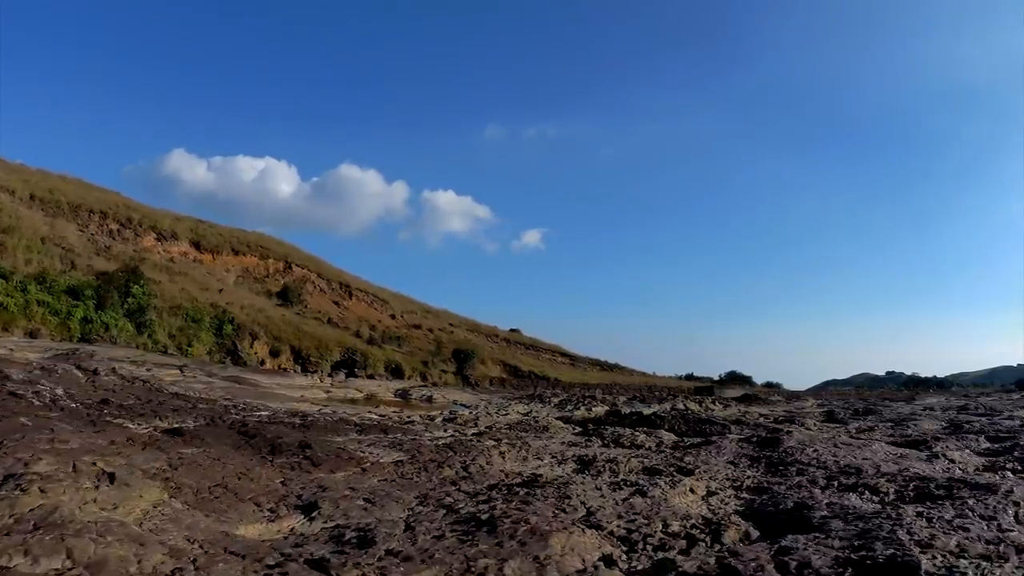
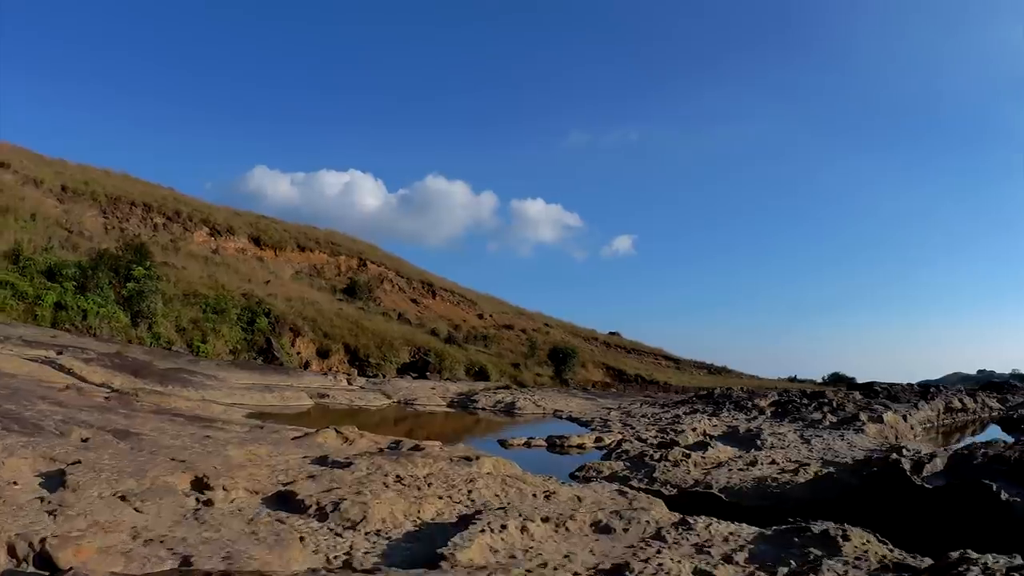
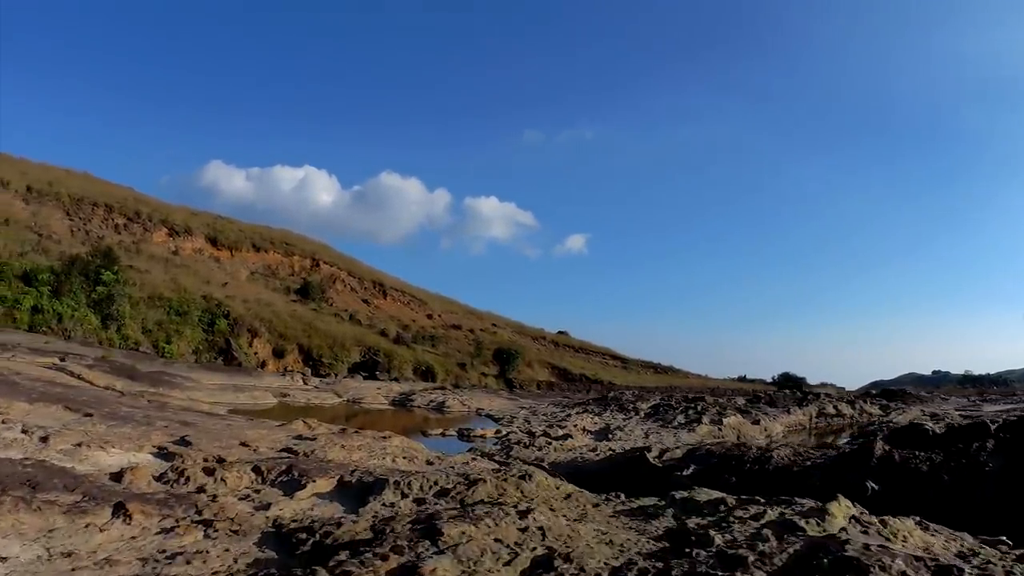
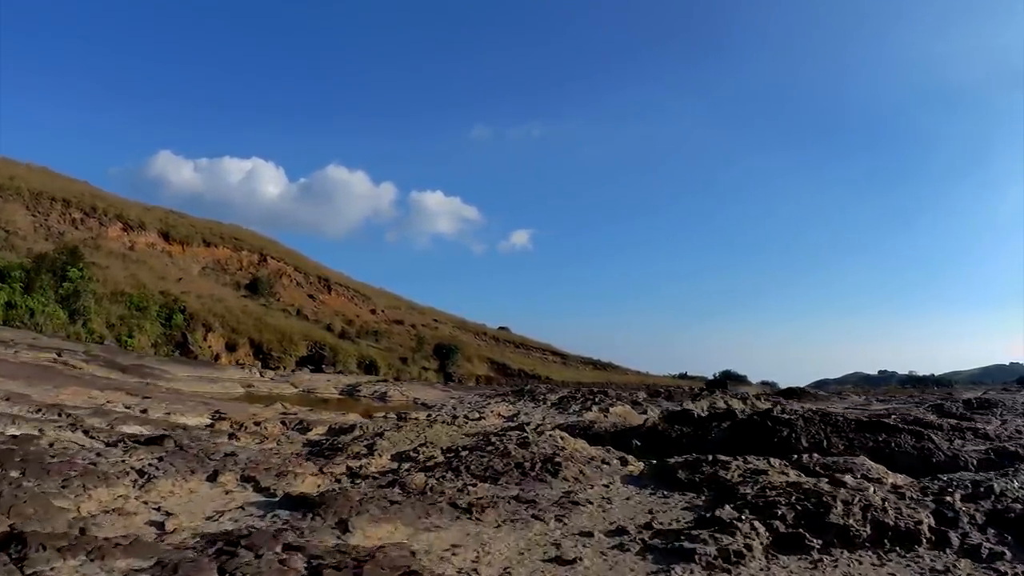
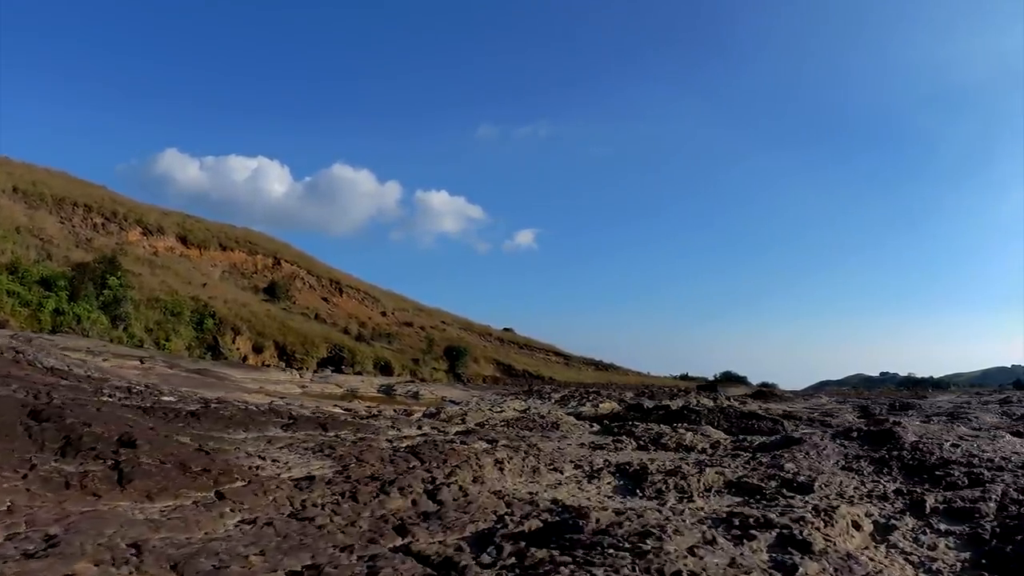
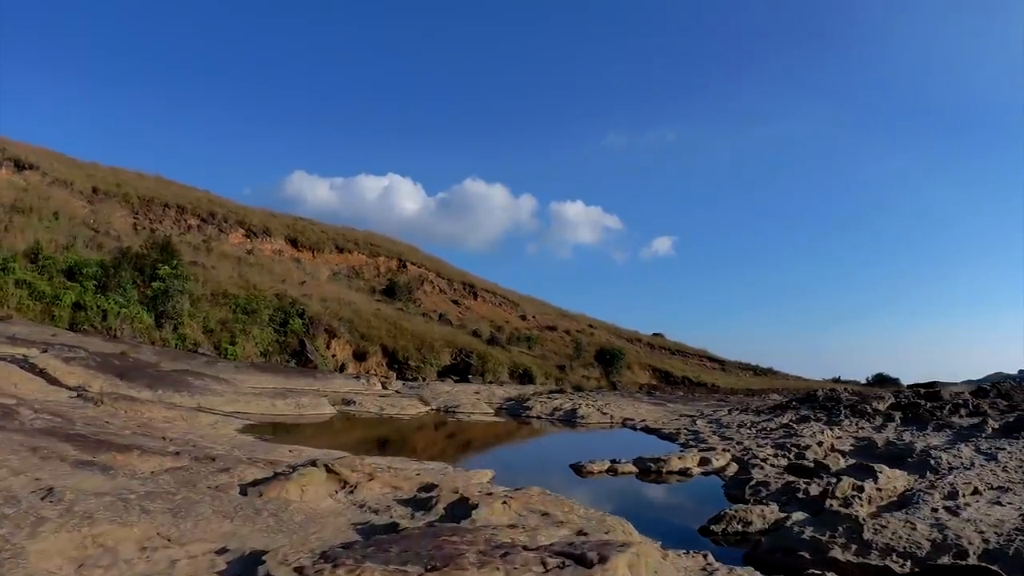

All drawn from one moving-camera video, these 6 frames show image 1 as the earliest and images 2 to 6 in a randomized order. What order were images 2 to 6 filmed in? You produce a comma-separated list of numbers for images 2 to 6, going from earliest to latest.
5, 4, 3, 2, 6
